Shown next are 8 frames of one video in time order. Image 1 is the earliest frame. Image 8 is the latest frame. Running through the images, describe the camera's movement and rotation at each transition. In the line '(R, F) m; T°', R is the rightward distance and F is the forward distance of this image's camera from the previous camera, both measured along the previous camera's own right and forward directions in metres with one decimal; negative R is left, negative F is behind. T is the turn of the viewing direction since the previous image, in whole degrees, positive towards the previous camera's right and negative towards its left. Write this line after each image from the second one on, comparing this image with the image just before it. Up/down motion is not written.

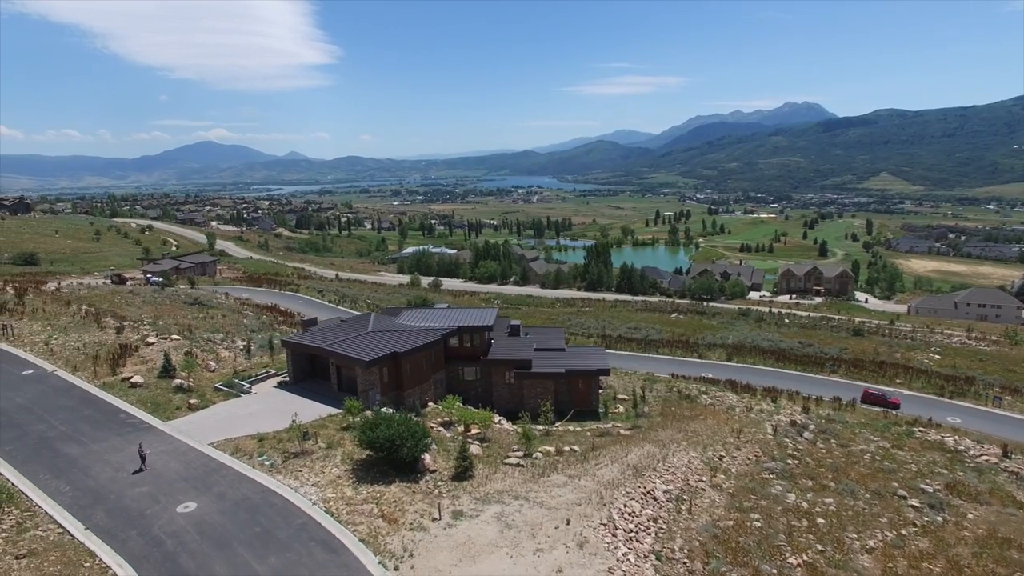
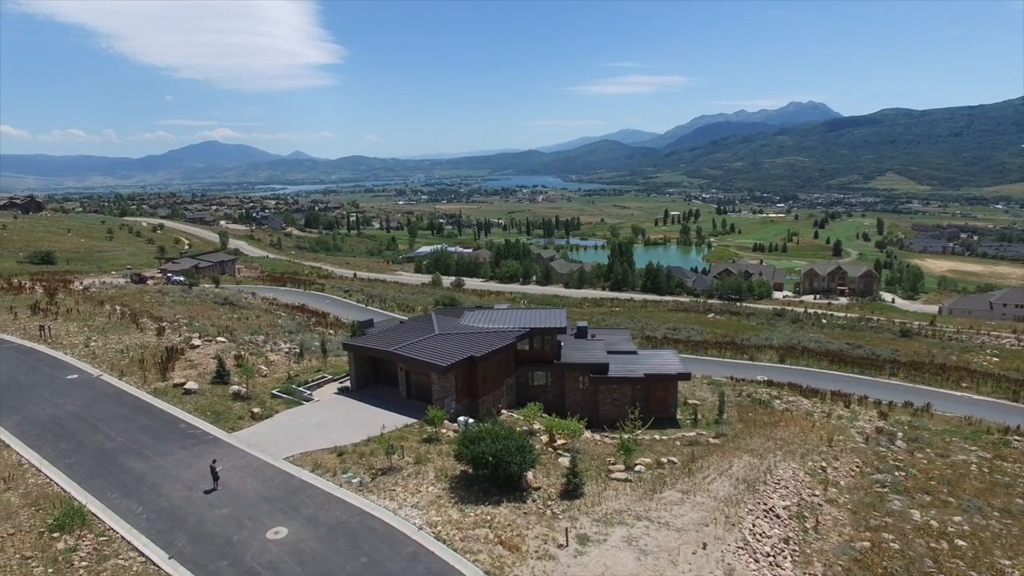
(-2.7, +1.7) m; 0°
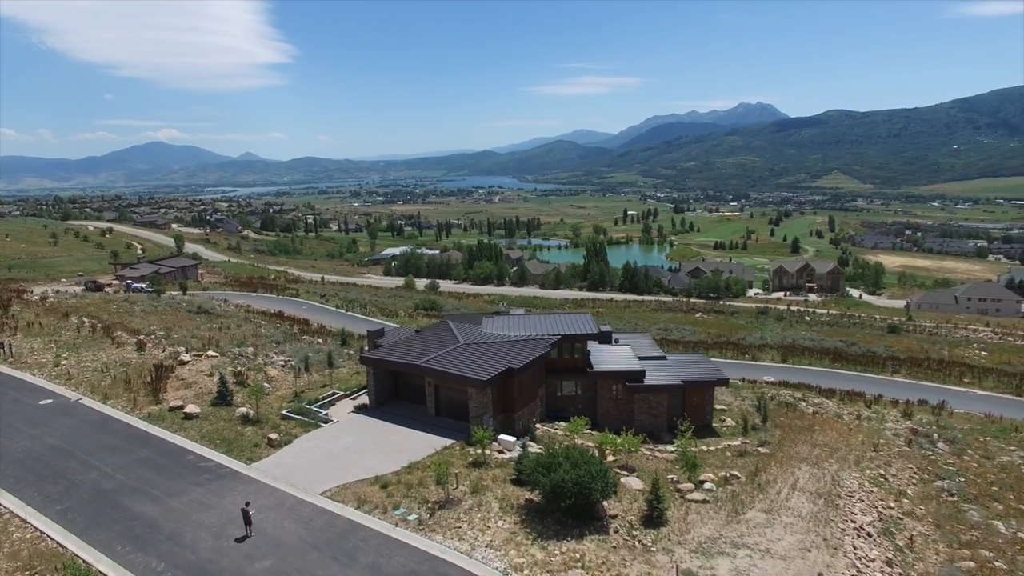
(-2.5, +2.0) m; +4°
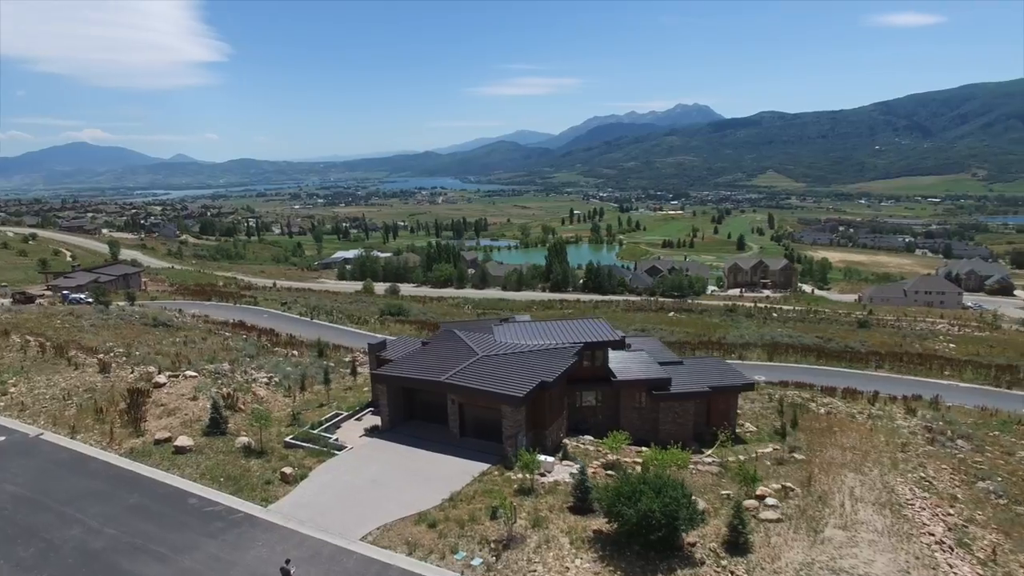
(-2.4, +1.8) m; +5°
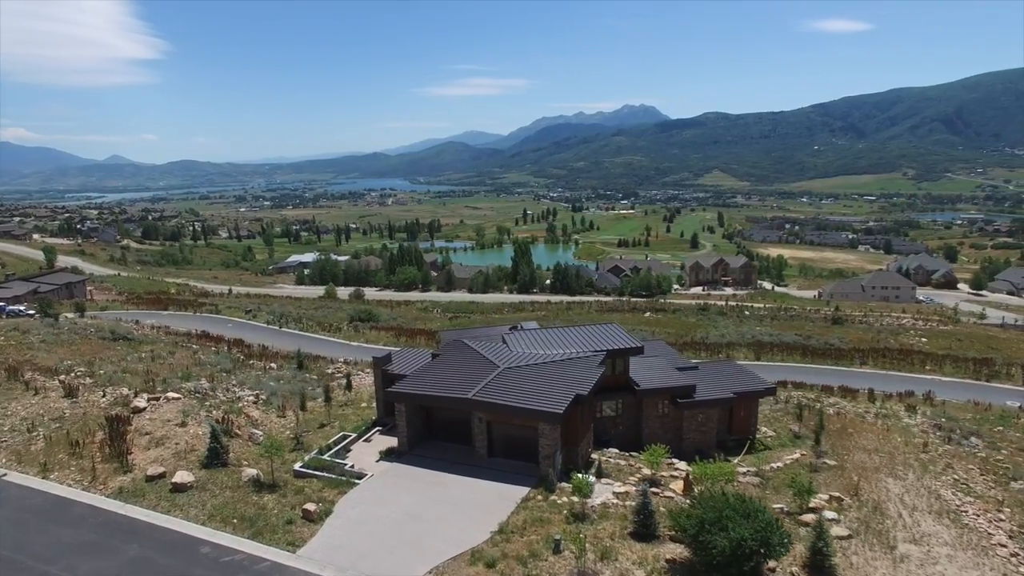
(-2.0, +1.5) m; +4°
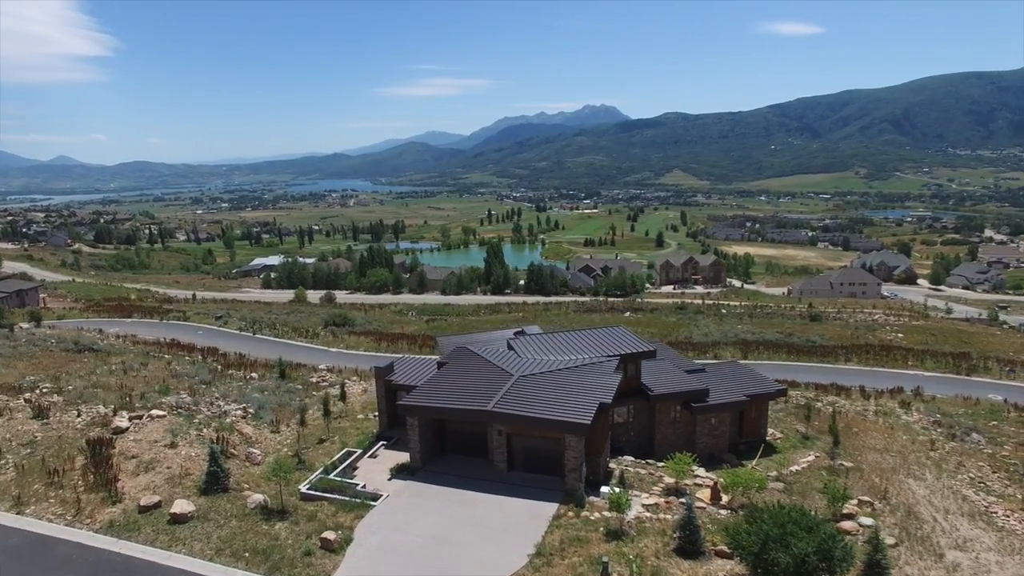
(-1.3, +1.0) m; +3°
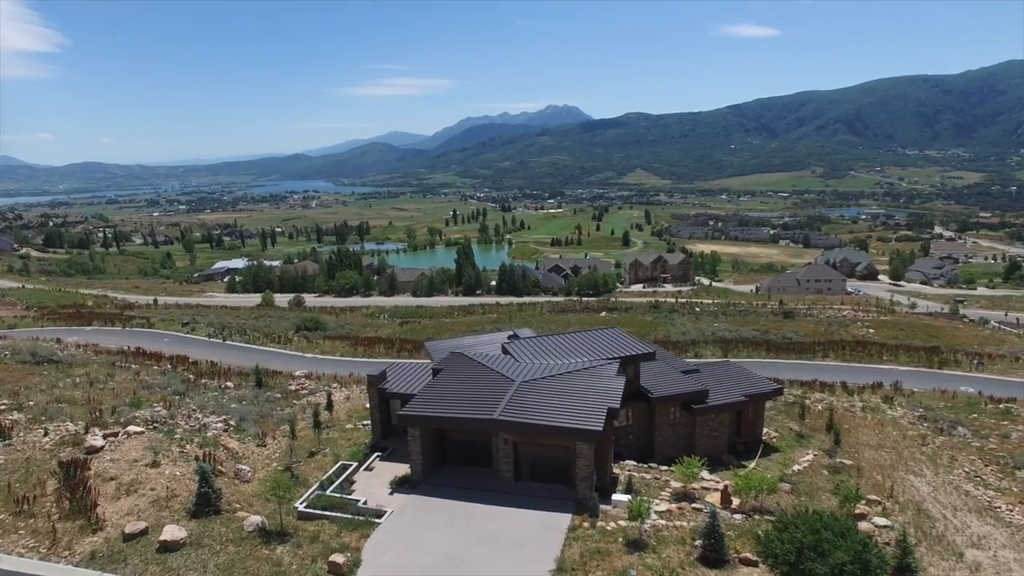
(-0.9, +0.6) m; +3°
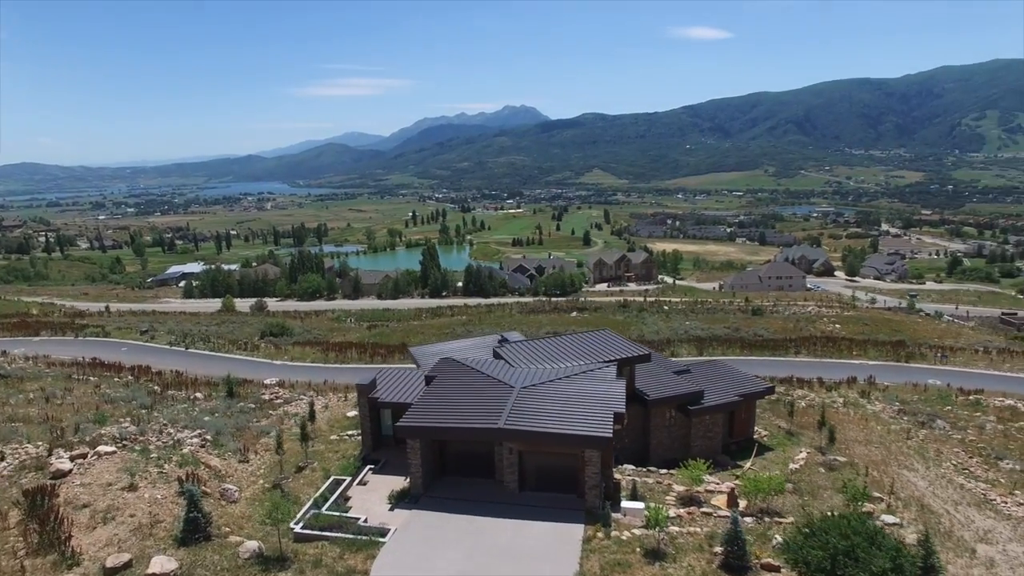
(-0.9, +0.6) m; +4°
